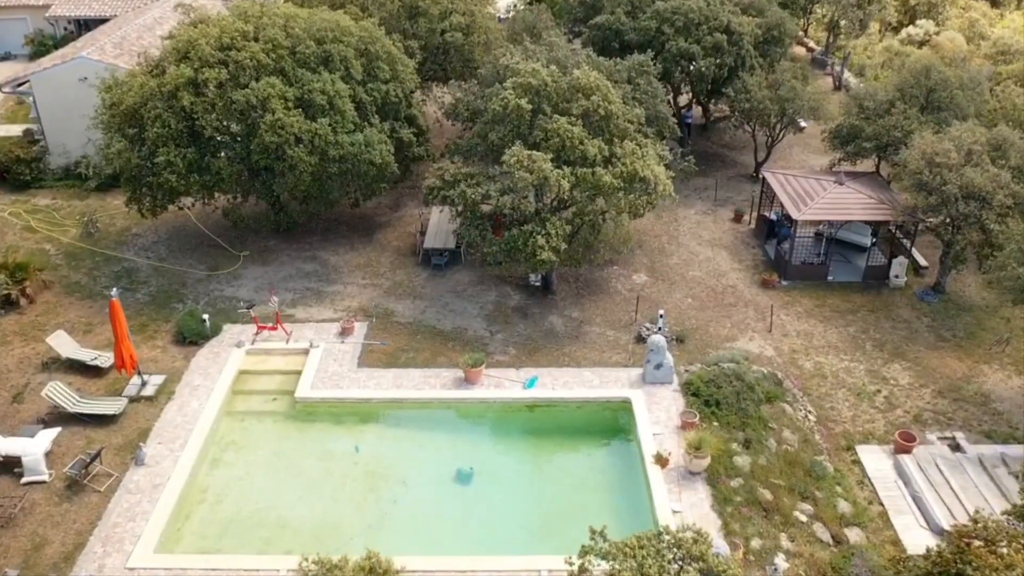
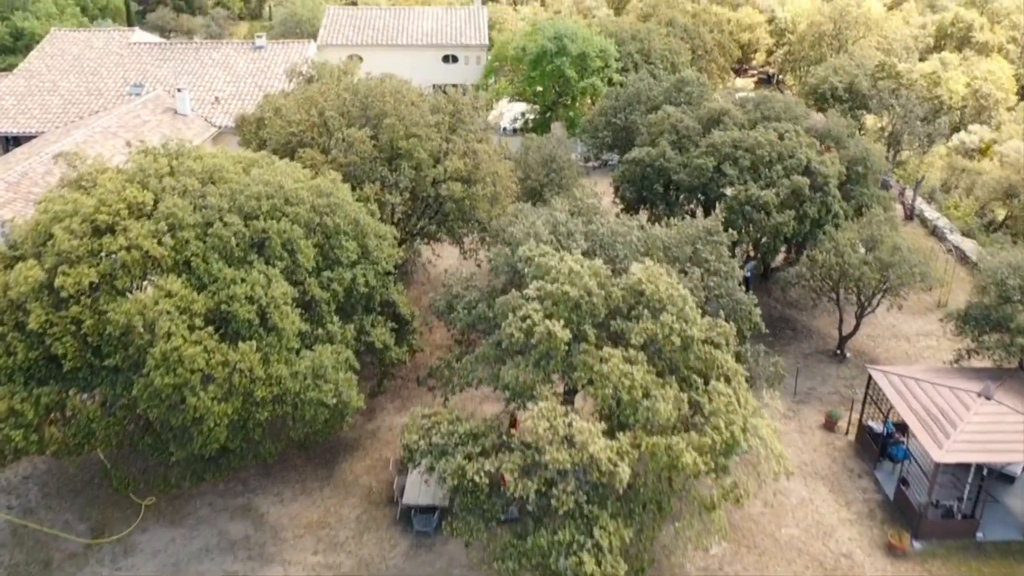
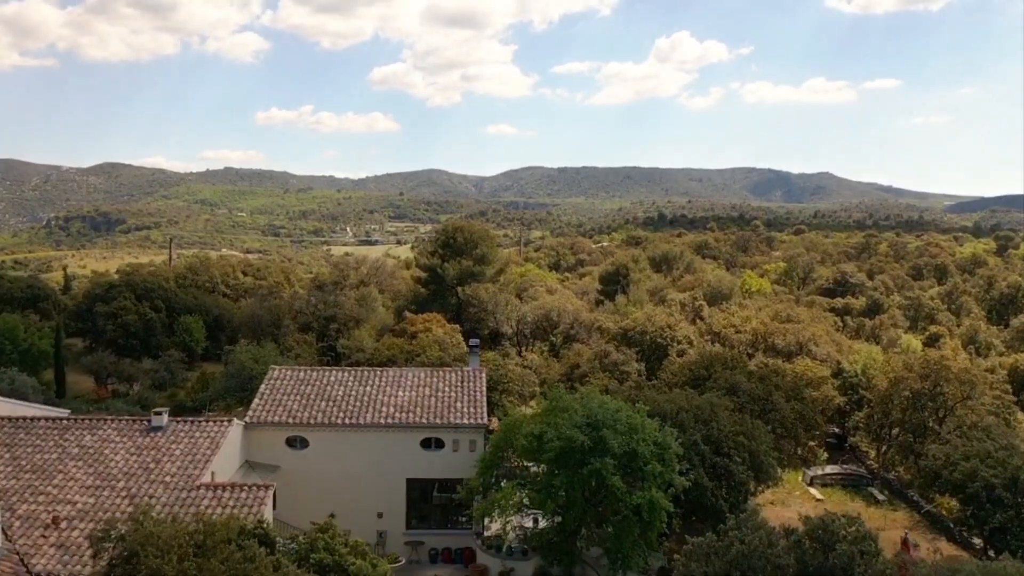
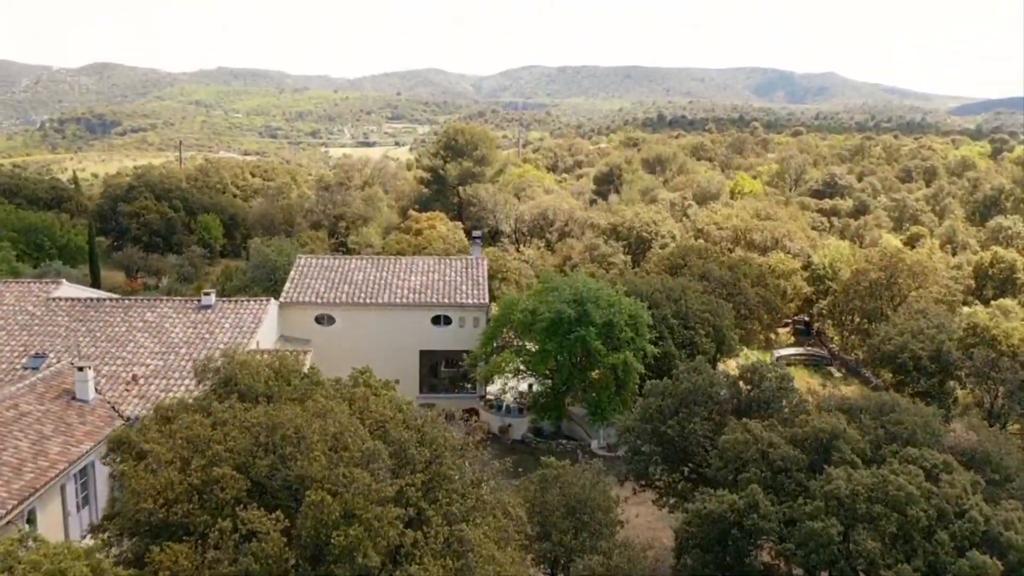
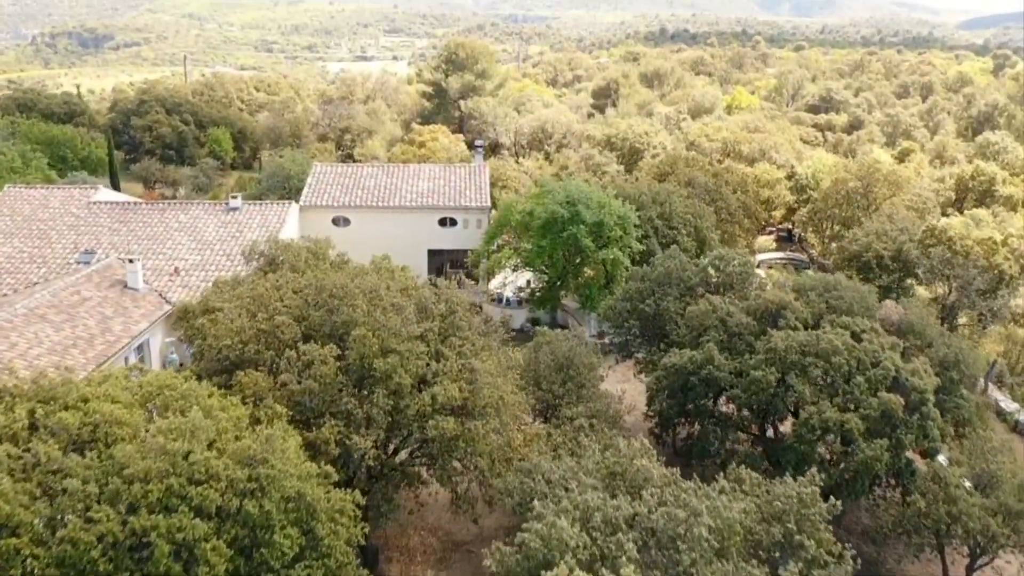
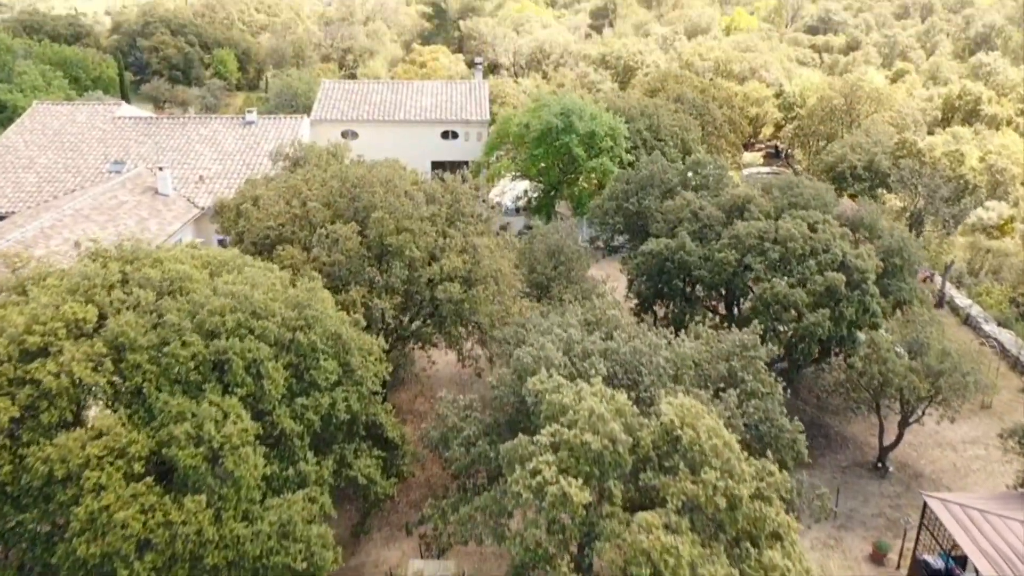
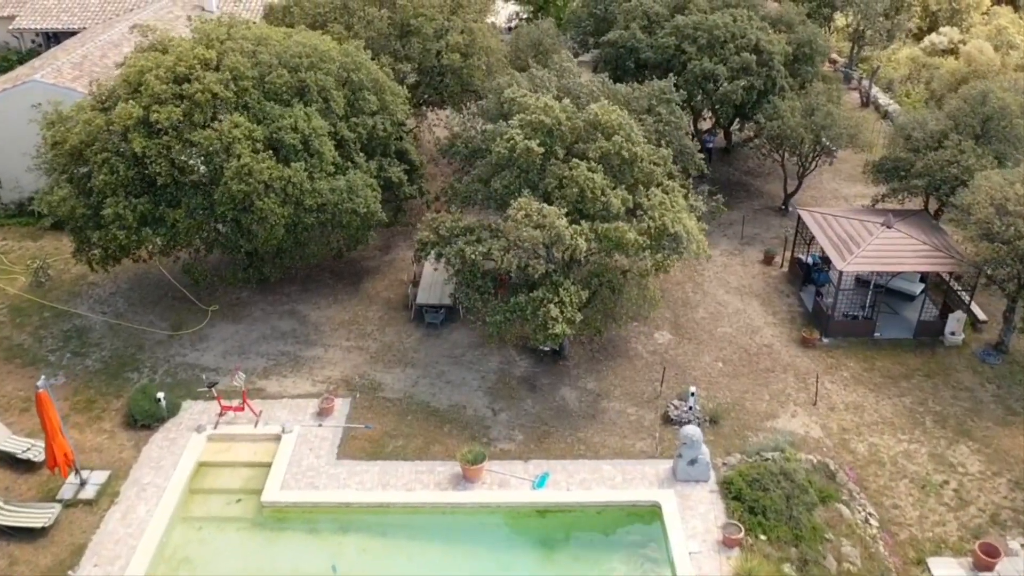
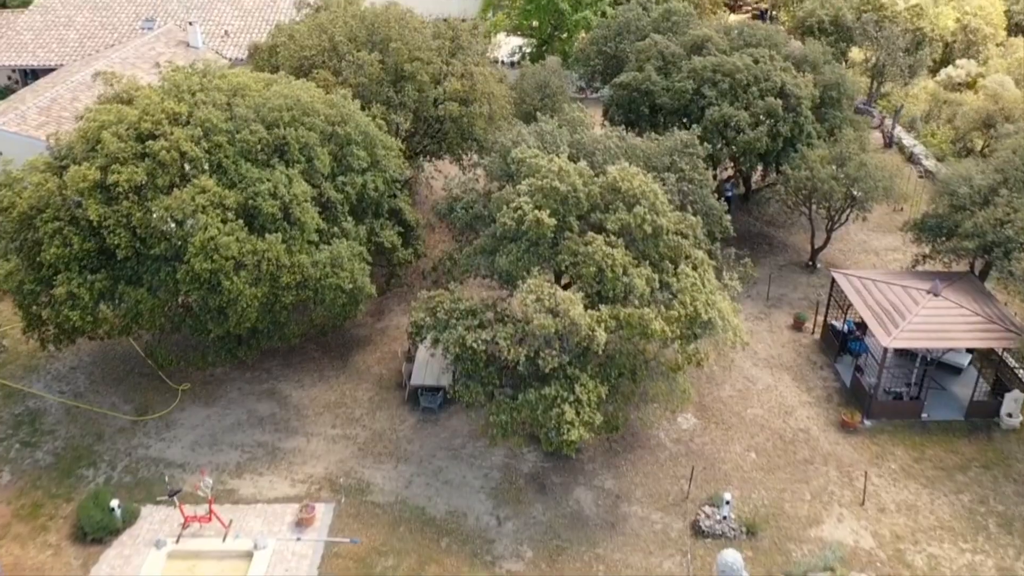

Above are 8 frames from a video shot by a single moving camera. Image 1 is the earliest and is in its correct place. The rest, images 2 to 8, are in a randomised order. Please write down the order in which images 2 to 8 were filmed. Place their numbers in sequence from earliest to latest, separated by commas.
7, 8, 2, 6, 5, 4, 3
